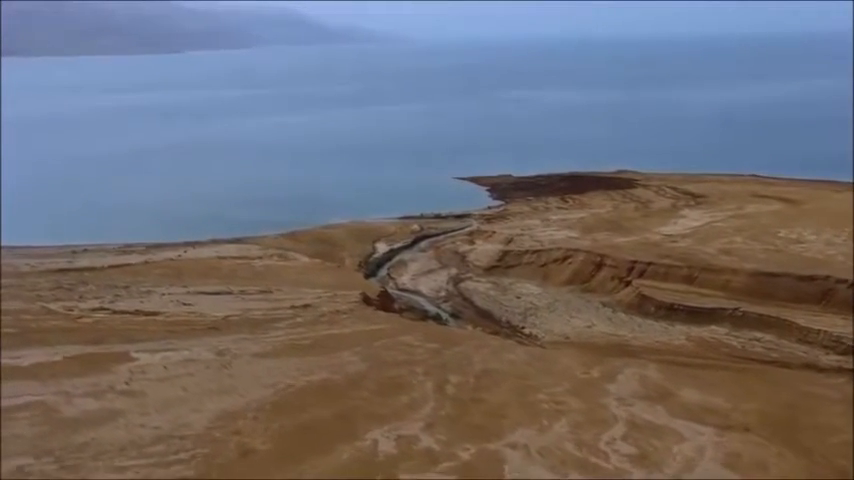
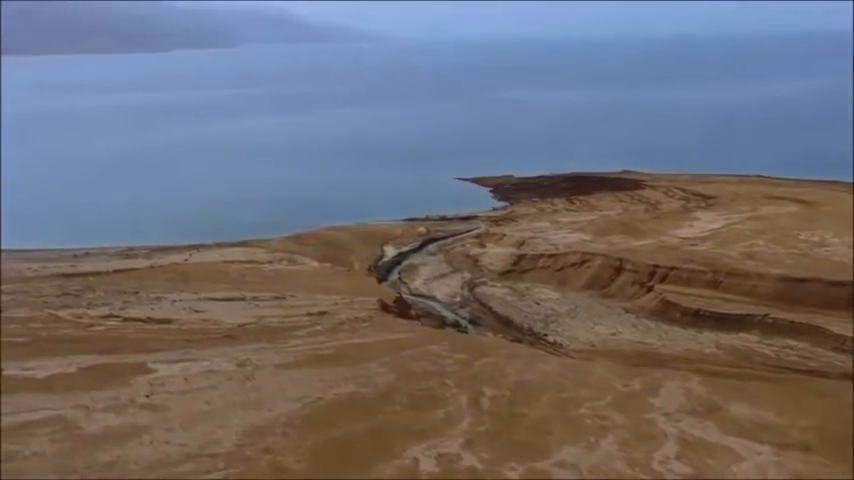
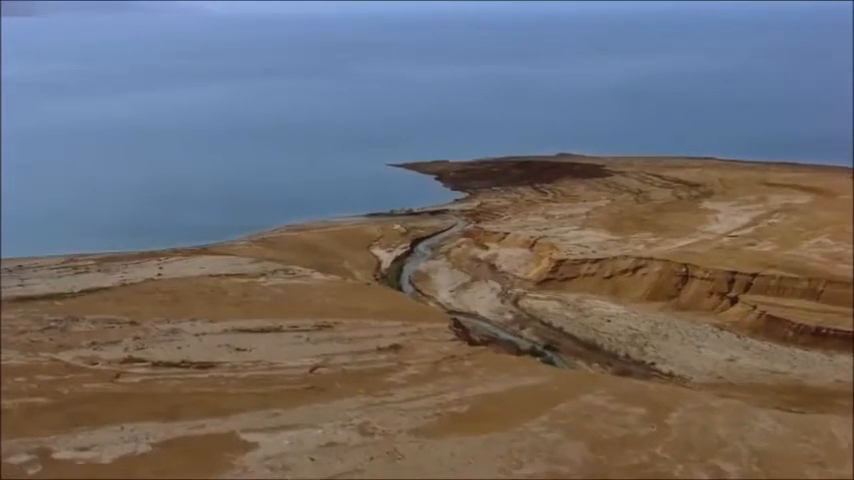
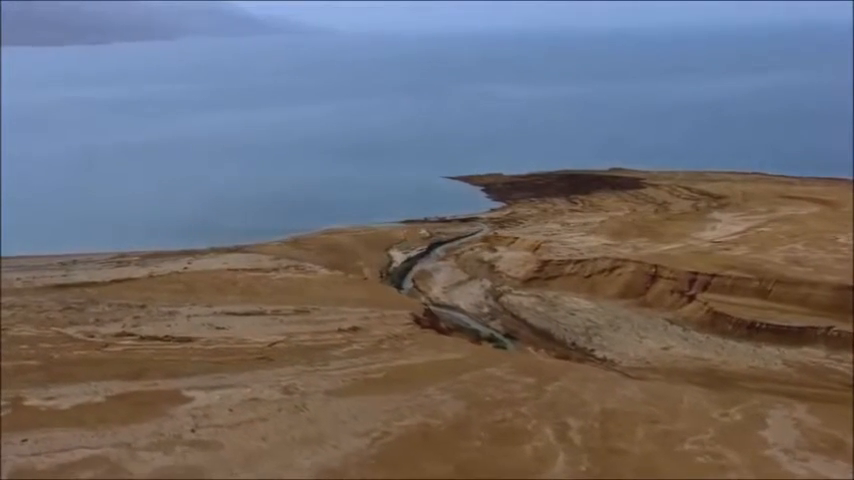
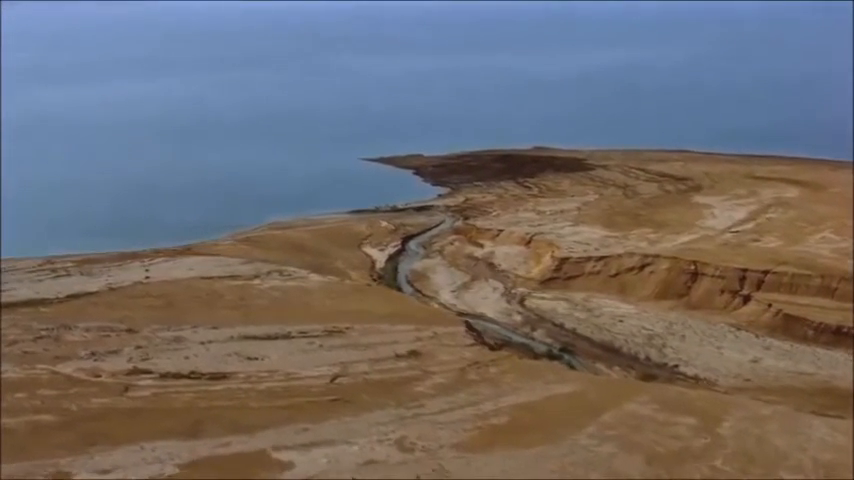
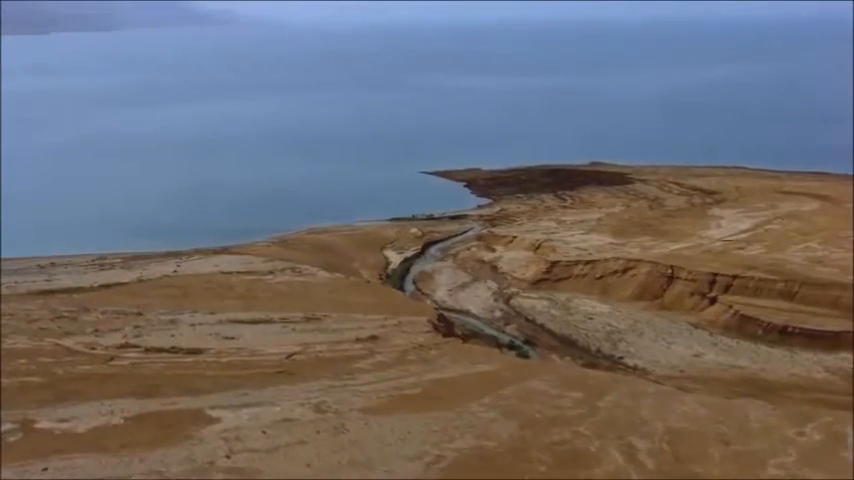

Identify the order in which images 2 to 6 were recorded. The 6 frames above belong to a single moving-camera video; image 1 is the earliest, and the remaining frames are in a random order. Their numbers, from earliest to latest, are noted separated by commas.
2, 4, 6, 3, 5
